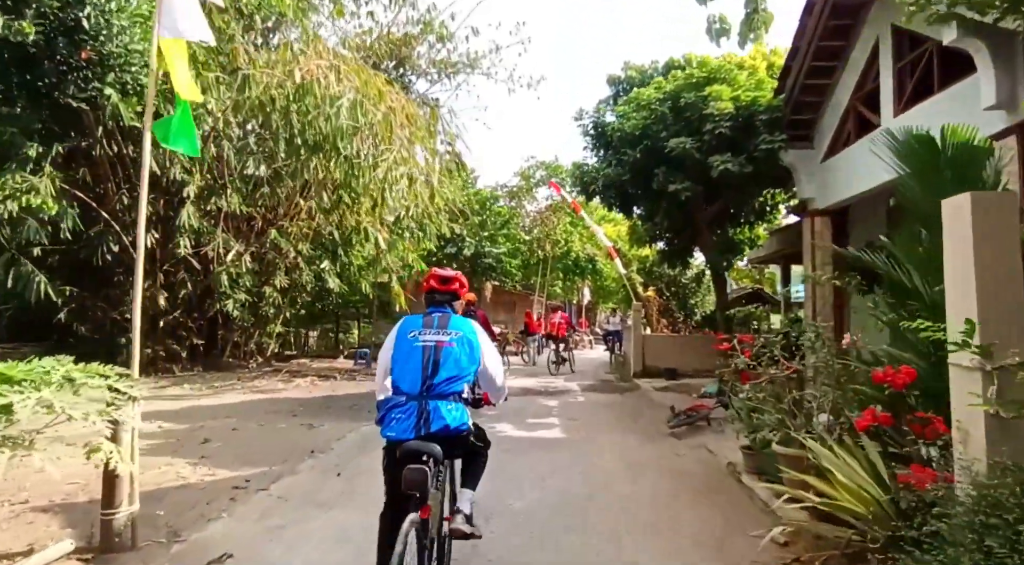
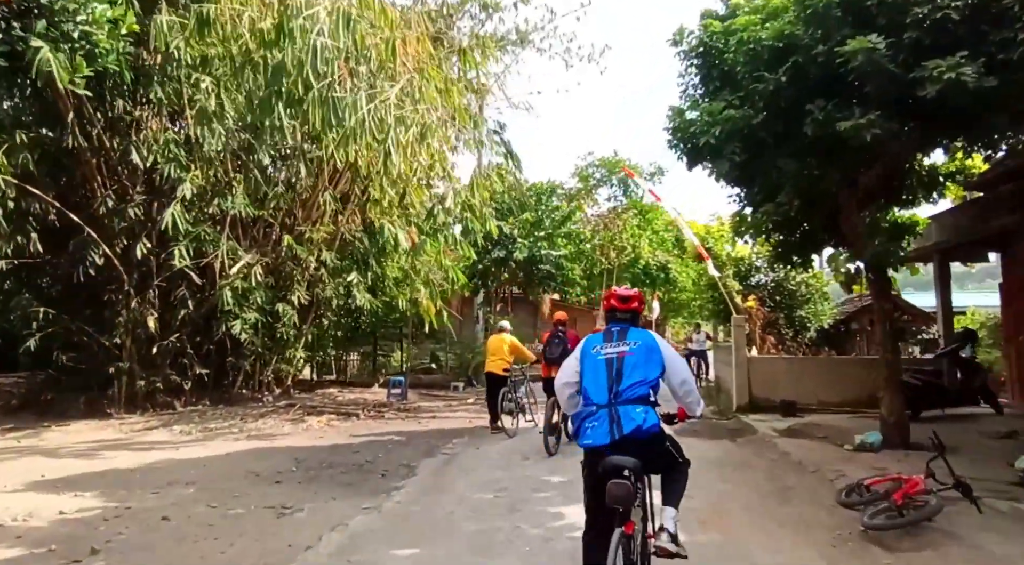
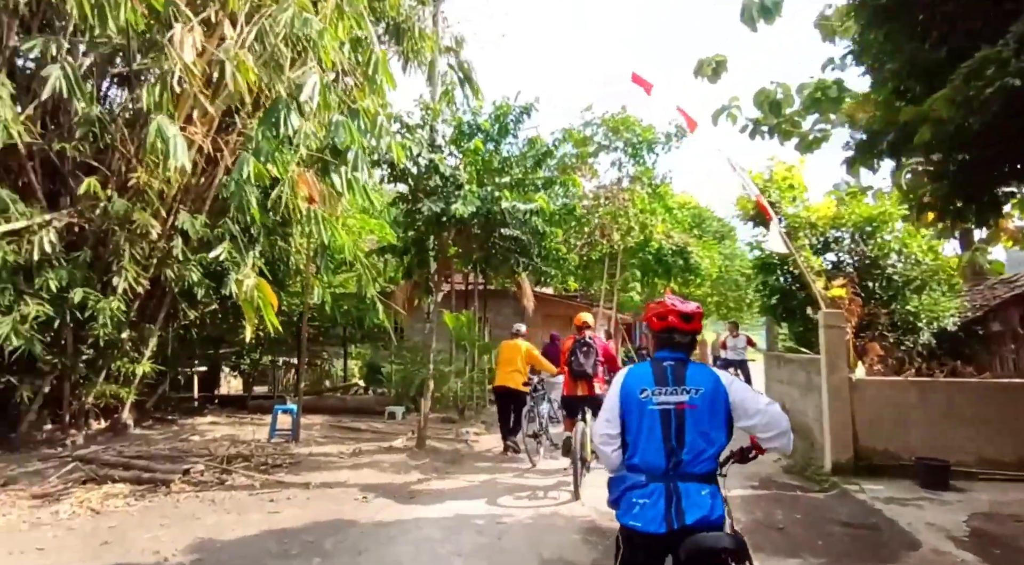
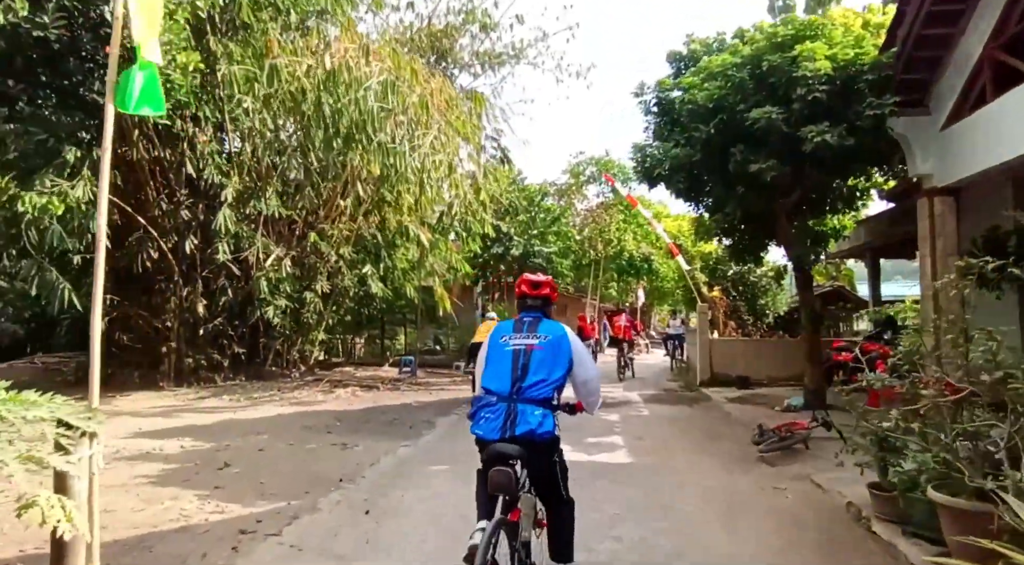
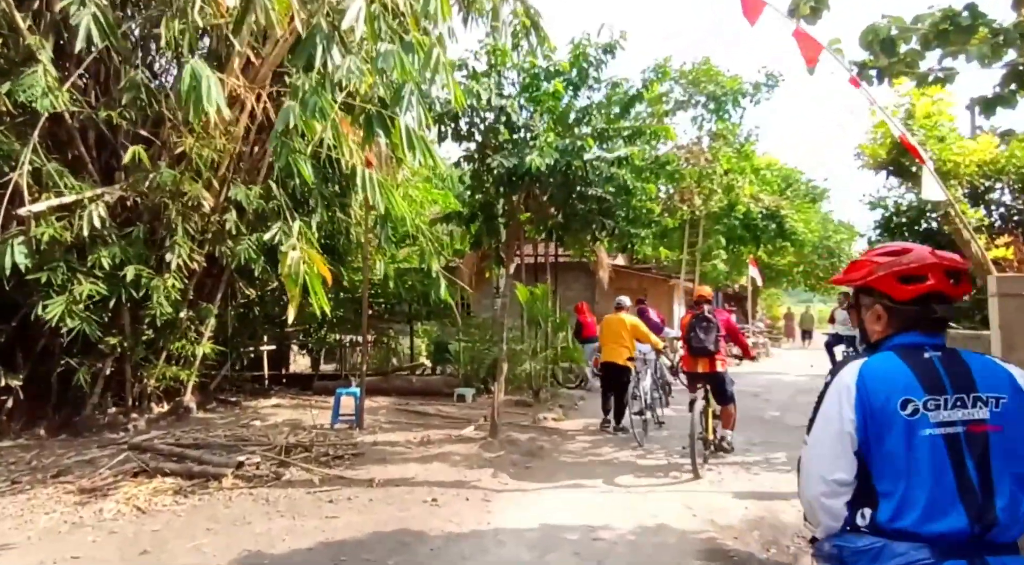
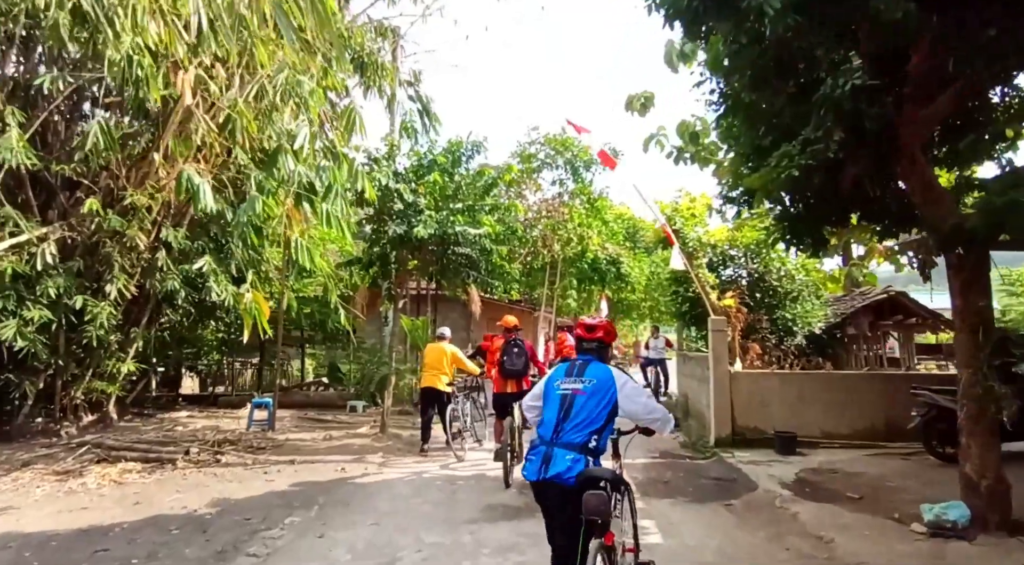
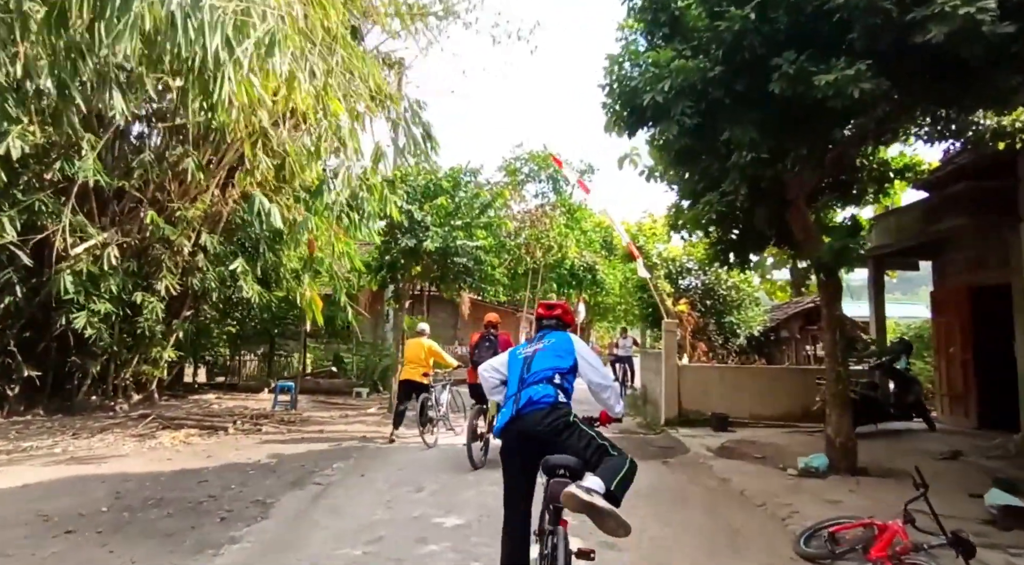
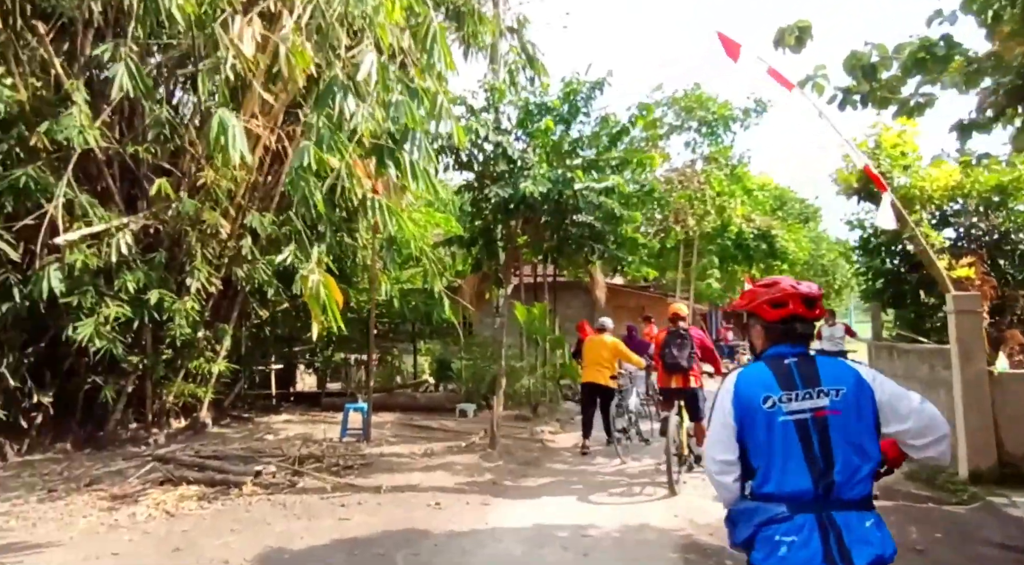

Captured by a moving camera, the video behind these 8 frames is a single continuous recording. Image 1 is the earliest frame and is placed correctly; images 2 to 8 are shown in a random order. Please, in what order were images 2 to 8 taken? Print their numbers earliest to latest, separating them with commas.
4, 2, 7, 6, 3, 8, 5
